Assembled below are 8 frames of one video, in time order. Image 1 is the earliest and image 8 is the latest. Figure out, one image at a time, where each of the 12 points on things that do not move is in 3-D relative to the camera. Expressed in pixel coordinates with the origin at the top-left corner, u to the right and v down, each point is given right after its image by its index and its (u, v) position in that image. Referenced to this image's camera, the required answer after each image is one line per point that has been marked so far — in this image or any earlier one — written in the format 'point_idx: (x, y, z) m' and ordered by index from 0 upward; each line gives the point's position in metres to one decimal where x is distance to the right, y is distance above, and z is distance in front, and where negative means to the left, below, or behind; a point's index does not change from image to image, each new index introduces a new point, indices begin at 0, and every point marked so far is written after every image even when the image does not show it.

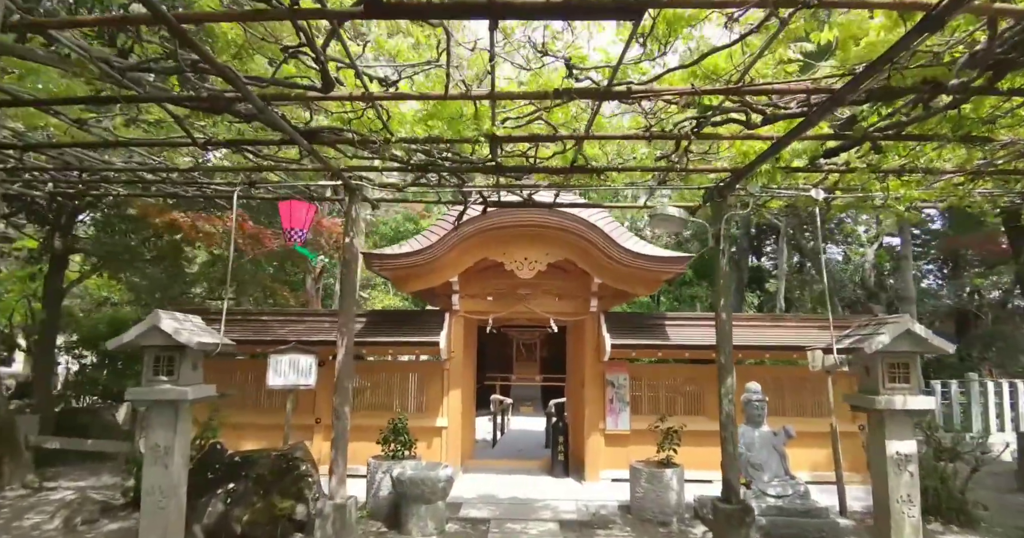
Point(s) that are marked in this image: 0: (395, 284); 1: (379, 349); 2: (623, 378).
0: (-1.8, -0.2, +8.3) m
1: (-2.0, -1.2, +8.6) m
2: (+1.8, -1.7, +8.8) m
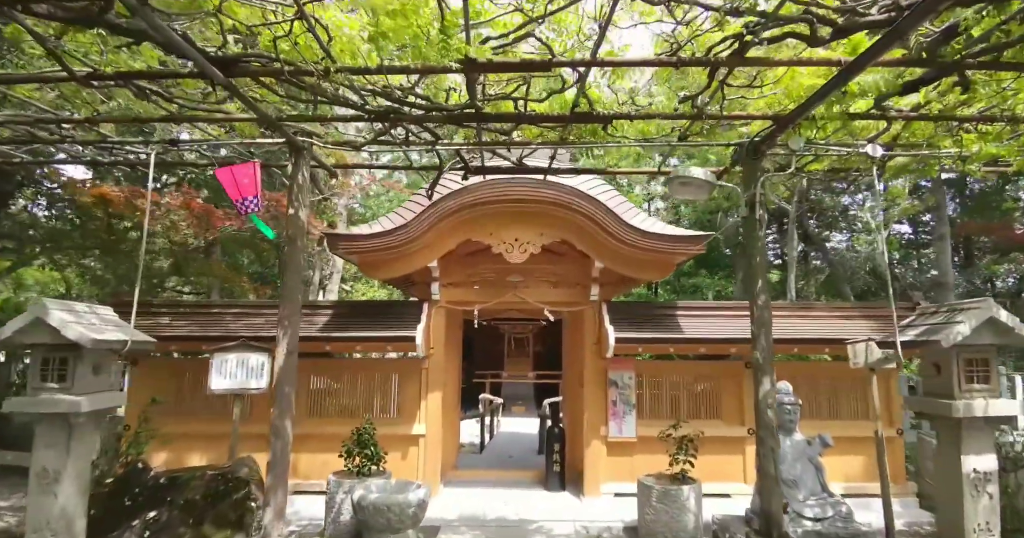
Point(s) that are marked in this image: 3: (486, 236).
0: (-1.9, 0.0, +7.1) m
1: (-2.2, -1.0, +7.4) m
2: (+1.6, -1.5, +7.7) m
3: (-0.3, +0.4, +7.2) m
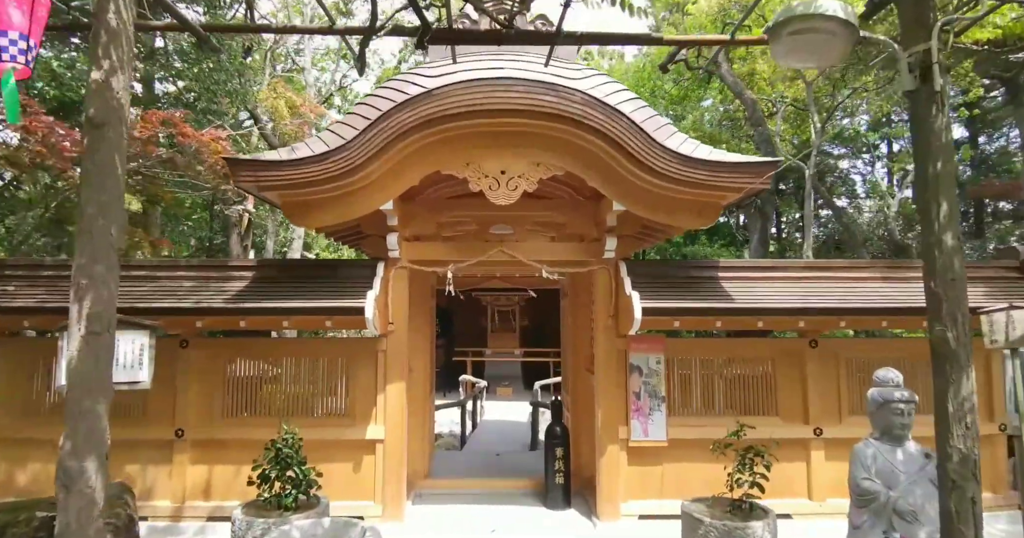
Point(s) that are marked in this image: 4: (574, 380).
0: (-2.0, +0.5, +5.0) m
1: (-2.3, -0.5, +5.4) m
2: (+1.5, -0.9, +5.8) m
3: (-0.5, +0.9, +5.1) m
4: (+0.8, -1.4, +6.8) m
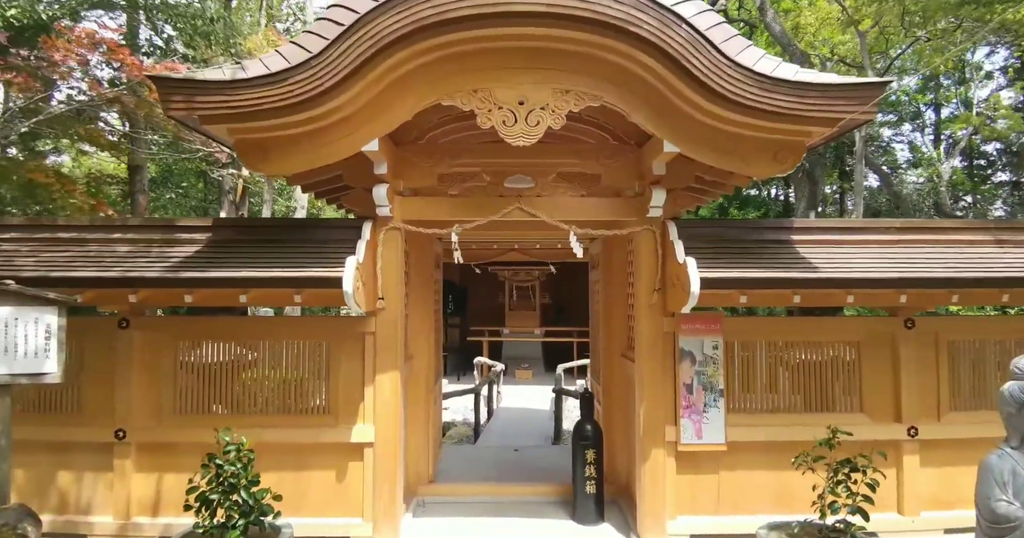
0: (-1.9, +0.8, +3.9) m
1: (-2.2, -0.2, +4.3) m
2: (+1.7, -0.6, +4.6) m
3: (-0.3, +1.2, +3.9) m
4: (+1.0, -1.0, +5.7) m
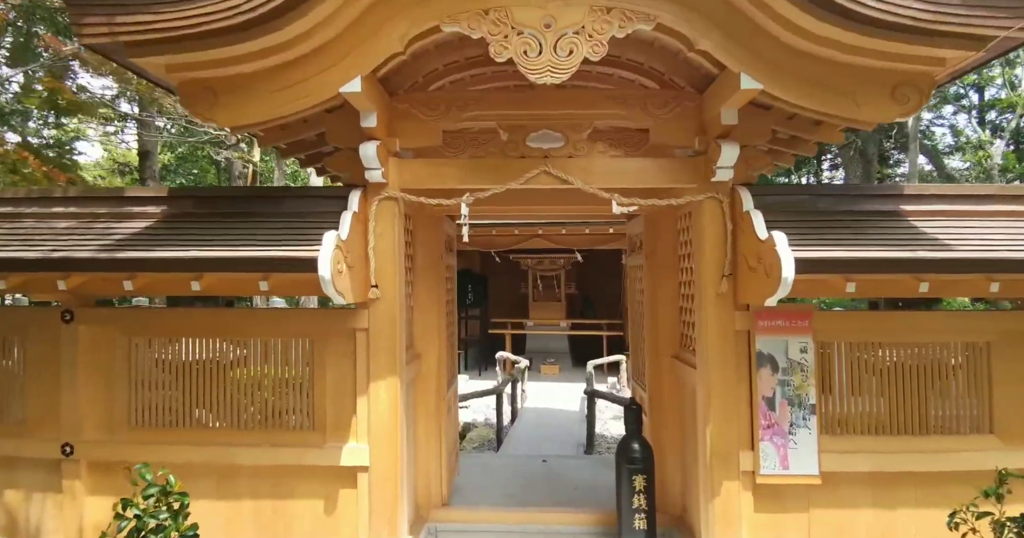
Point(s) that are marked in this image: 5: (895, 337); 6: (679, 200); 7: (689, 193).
0: (-1.7, +0.9, +3.0) m
1: (-2.0, -0.1, +3.4) m
2: (+1.8, -0.5, +3.6) m
3: (-0.2, +1.3, +2.9) m
4: (+1.2, -0.9, +4.7) m
5: (+2.7, -0.4, +3.8) m
6: (+1.1, +0.4, +3.5) m
7: (+1.2, +0.5, +3.7) m
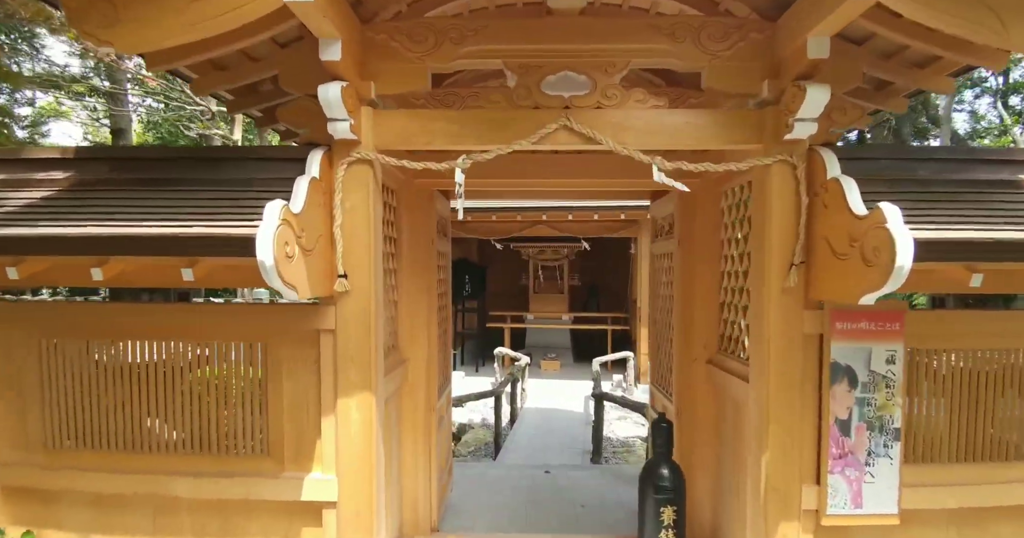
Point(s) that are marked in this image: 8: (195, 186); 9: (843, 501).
0: (-1.7, +1.0, +2.2) m
1: (-2.0, 0.0, +2.6) m
2: (+1.9, -0.4, +2.8) m
3: (-0.1, +1.4, +2.1) m
4: (+1.2, -0.8, +3.9) m
5: (+2.7, -0.4, +3.0) m
6: (+1.1, +0.5, +2.7) m
7: (+1.2, +0.6, +2.9) m
8: (-1.6, +0.4, +2.8) m
9: (+1.7, -1.2, +2.8) m
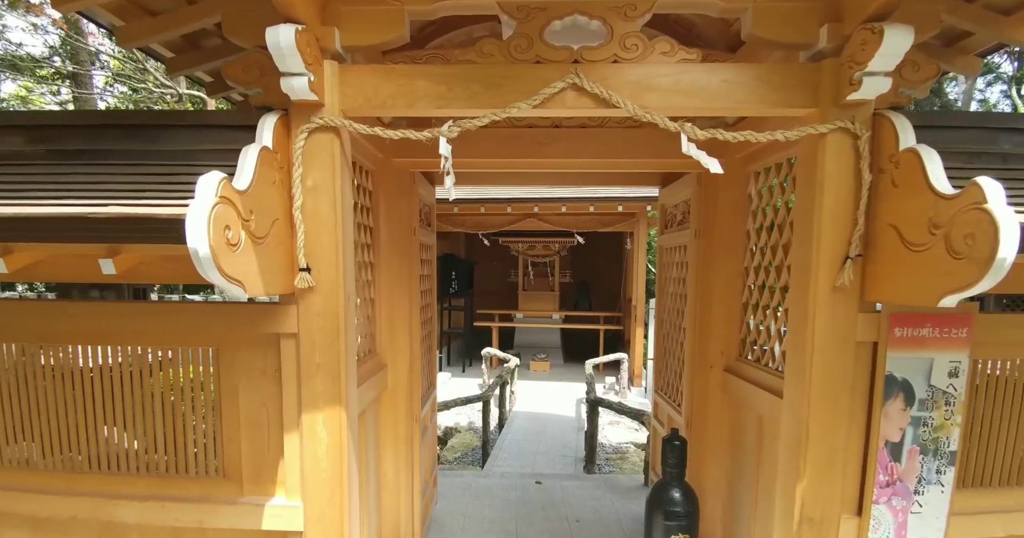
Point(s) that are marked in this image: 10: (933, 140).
0: (-1.7, +1.0, +1.6) m
1: (-2.0, 0.0, +2.1) m
2: (+1.9, -0.4, +2.3) m
3: (-0.1, +1.4, +1.6) m
4: (+1.2, -0.7, +3.5) m
5: (+2.7, -0.4, +2.6) m
6: (+1.1, +0.5, +2.3) m
7: (+1.2, +0.6, +2.4) m
8: (-1.6, +0.5, +2.2) m
9: (+1.7, -1.1, +2.3) m
10: (+1.7, +0.5, +2.2) m
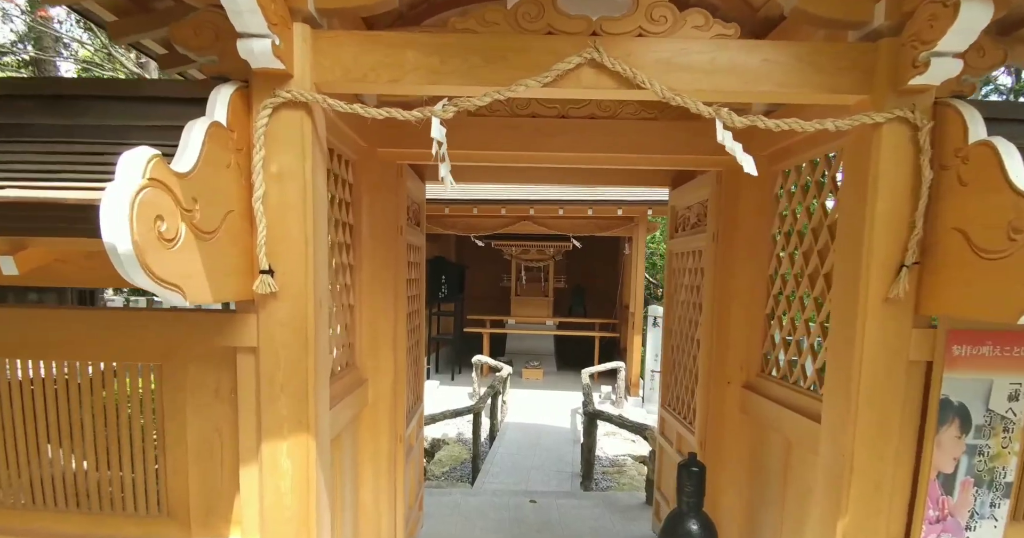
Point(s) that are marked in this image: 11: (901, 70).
0: (-1.7, +1.0, +1.3) m
1: (-2.0, 0.0, +1.7) m
2: (+1.9, -0.5, +2.0) m
3: (-0.1, +1.4, +1.3) m
4: (+1.2, -0.8, +3.1) m
5: (+2.7, -0.4, +2.3) m
6: (+1.1, +0.5, +1.9) m
7: (+1.2, +0.6, +2.1) m
8: (-1.6, +0.5, +1.9) m
9: (+1.6, -1.2, +2.0) m
10: (+1.7, +0.5, +1.9) m
11: (+1.3, +0.7, +1.9) m
